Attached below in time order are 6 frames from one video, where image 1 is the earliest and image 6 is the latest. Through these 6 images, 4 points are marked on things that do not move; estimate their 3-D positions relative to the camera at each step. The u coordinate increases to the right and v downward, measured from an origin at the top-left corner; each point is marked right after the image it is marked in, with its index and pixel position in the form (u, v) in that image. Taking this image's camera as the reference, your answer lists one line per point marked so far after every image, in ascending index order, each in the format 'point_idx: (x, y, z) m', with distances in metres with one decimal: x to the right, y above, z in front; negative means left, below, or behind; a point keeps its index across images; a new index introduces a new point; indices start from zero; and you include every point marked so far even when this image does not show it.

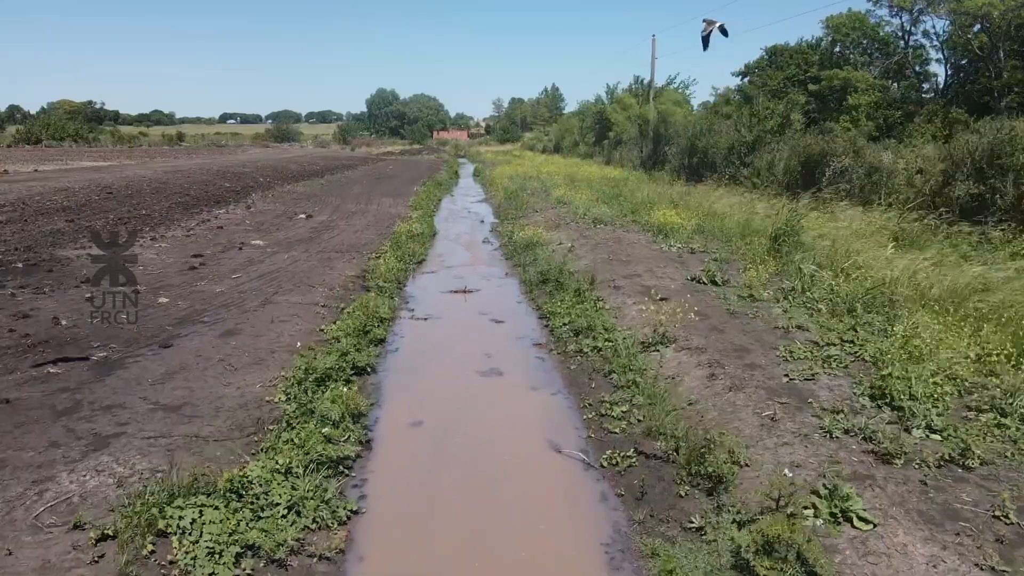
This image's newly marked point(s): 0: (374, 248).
0: (-2.5, +0.7, +12.7) m
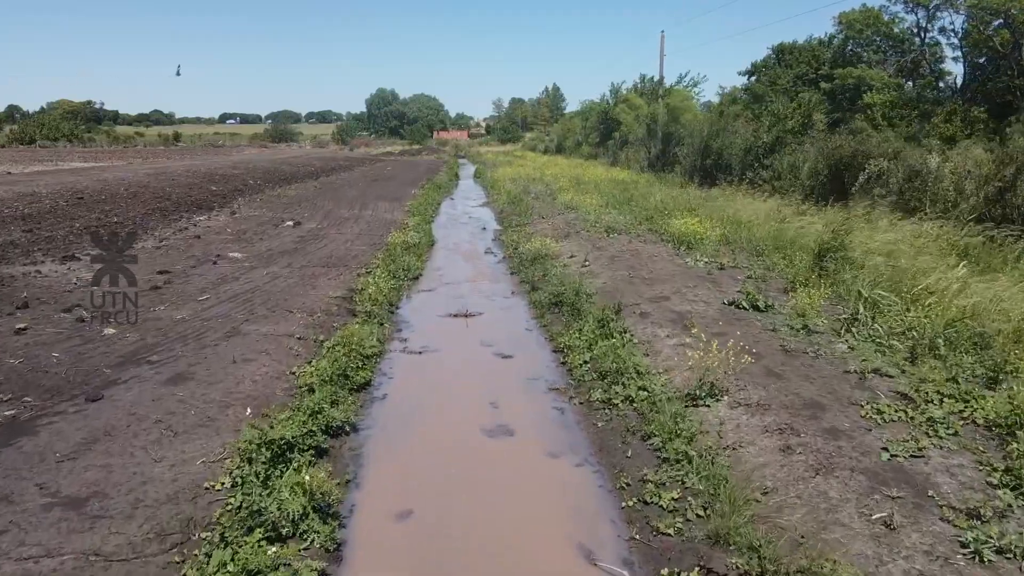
0: (-2.4, +0.4, +11.5) m
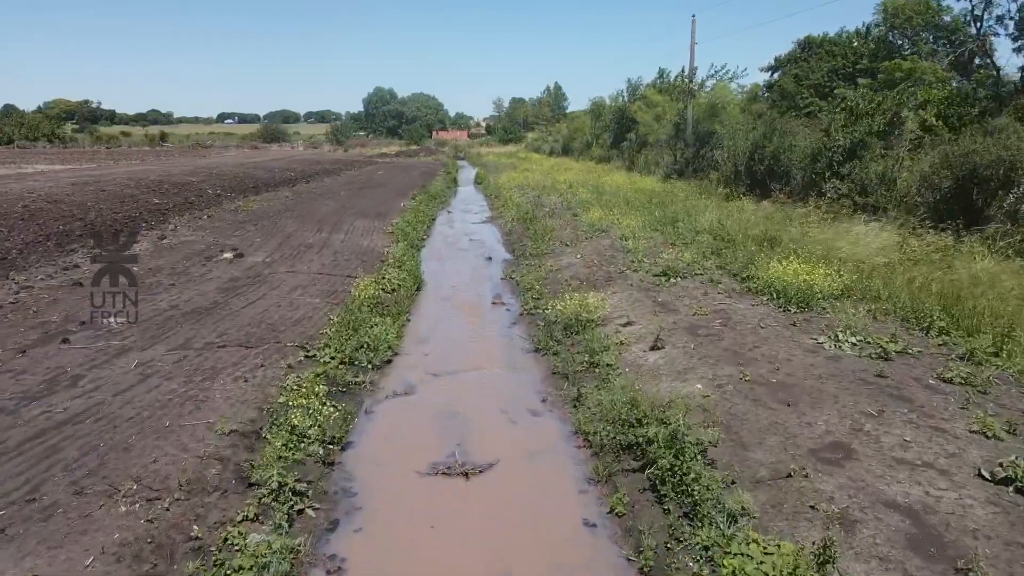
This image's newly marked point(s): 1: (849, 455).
0: (-2.2, -0.5, +7.5) m
1: (+2.1, -1.0, +4.4) m
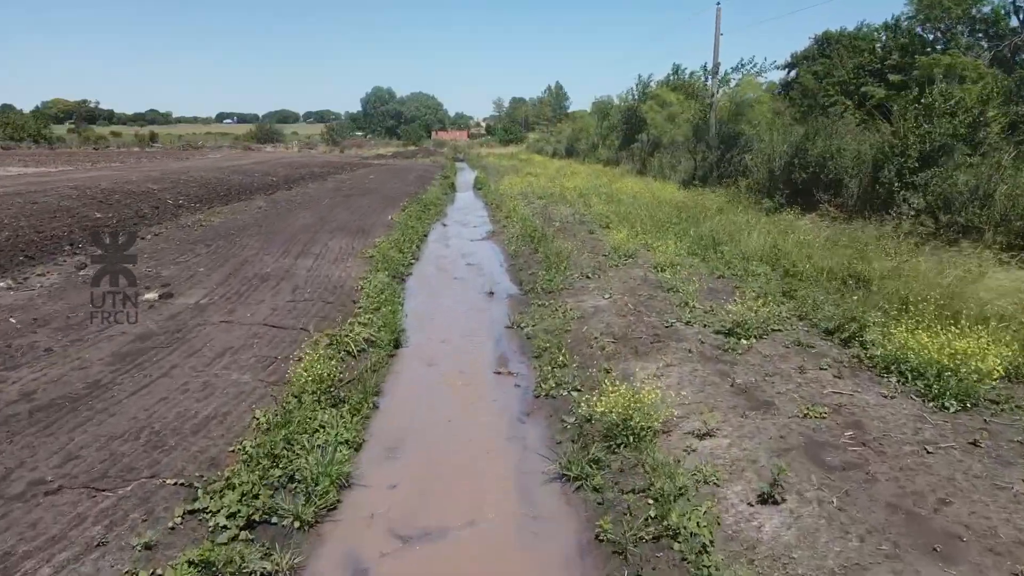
0: (-2.1, -1.1, +4.8) m
1: (+2.2, -1.7, +1.7) m
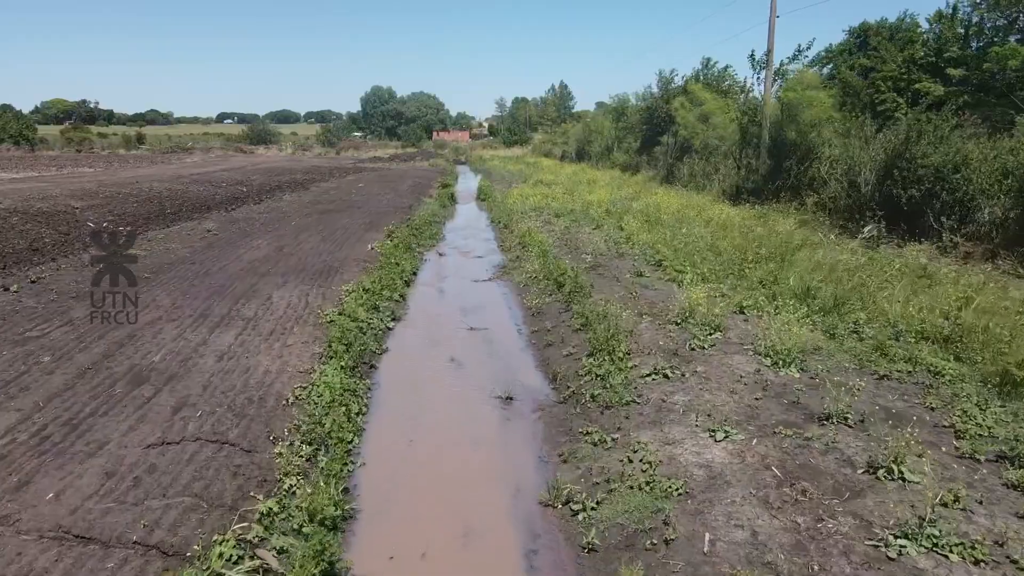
0: (-1.8, -2.1, +0.7) m
1: (+2.5, -2.7, -2.4) m
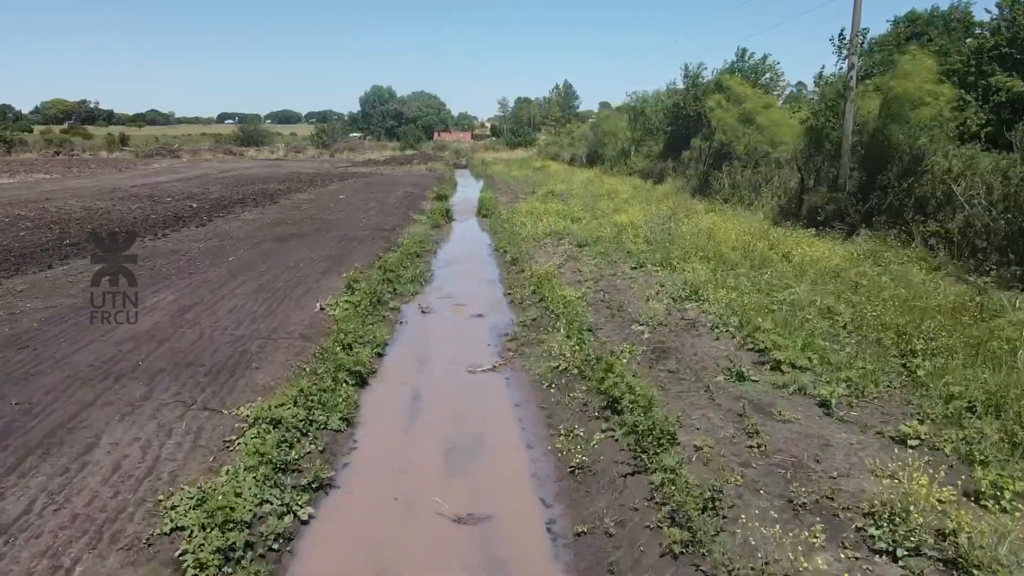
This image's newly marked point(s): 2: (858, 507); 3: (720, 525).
0: (-1.6, -3.2, -3.7) m
1: (+2.6, -3.7, -6.8) m
2: (+2.2, -1.2, +4.3) m
3: (+1.2, -1.3, +4.3) m
